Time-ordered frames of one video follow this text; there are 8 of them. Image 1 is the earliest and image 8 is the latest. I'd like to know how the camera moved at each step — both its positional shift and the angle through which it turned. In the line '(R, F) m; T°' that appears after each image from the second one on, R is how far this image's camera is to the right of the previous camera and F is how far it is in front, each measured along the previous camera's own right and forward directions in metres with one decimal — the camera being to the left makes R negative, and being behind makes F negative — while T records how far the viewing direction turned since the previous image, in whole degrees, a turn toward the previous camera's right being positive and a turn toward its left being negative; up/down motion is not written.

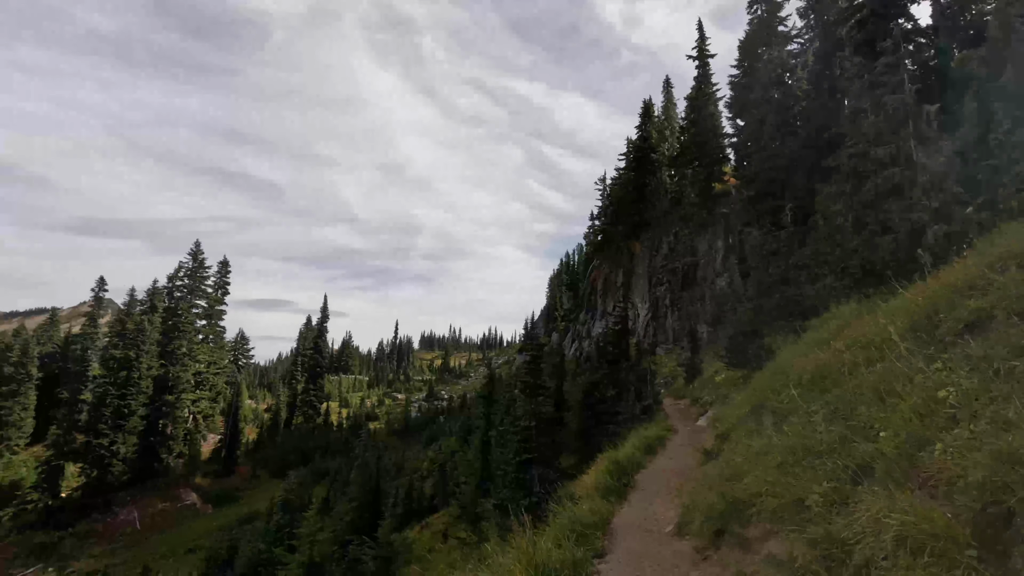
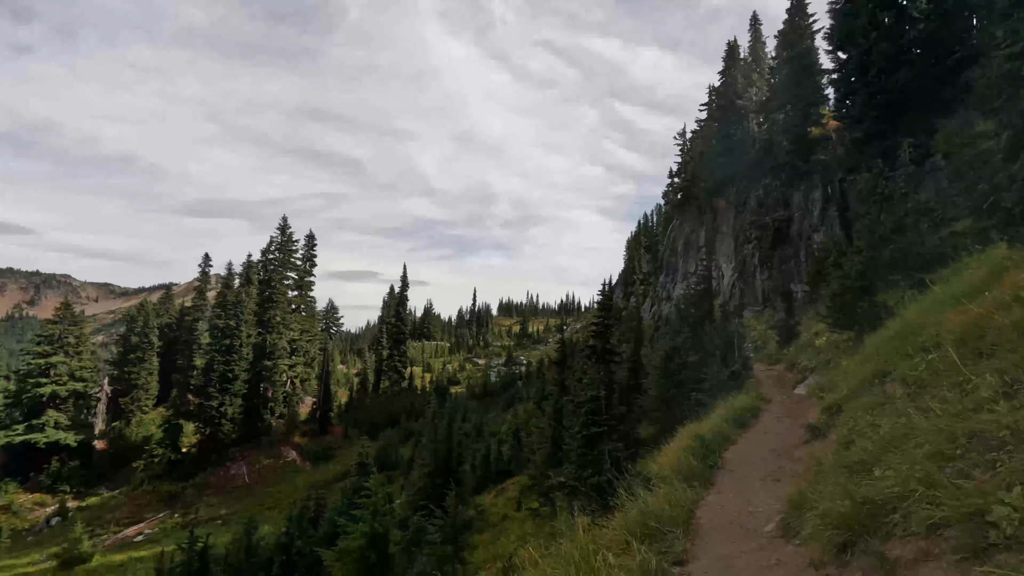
(+0.2, +1.0) m; -8°
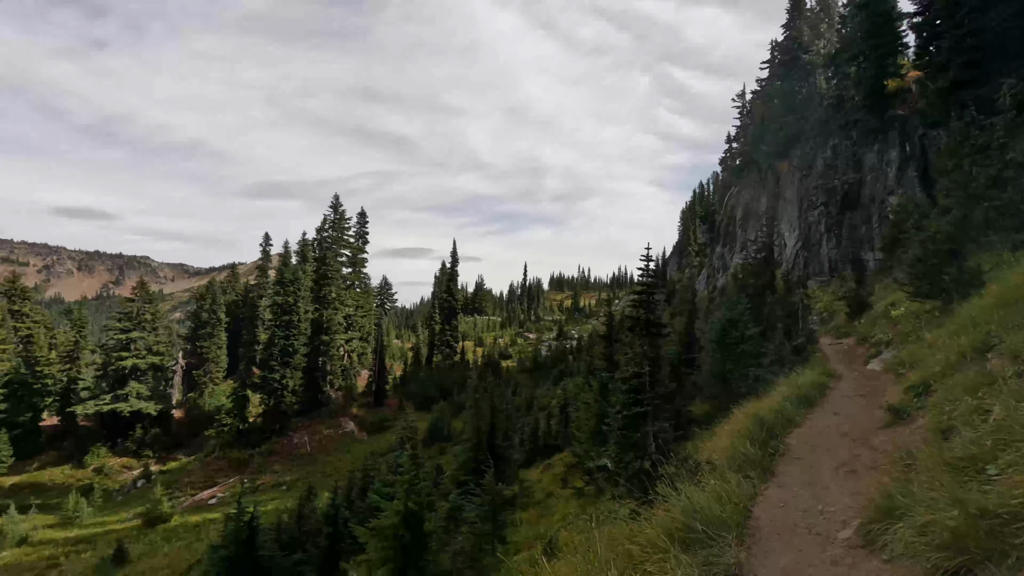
(+0.2, +0.7) m; -6°
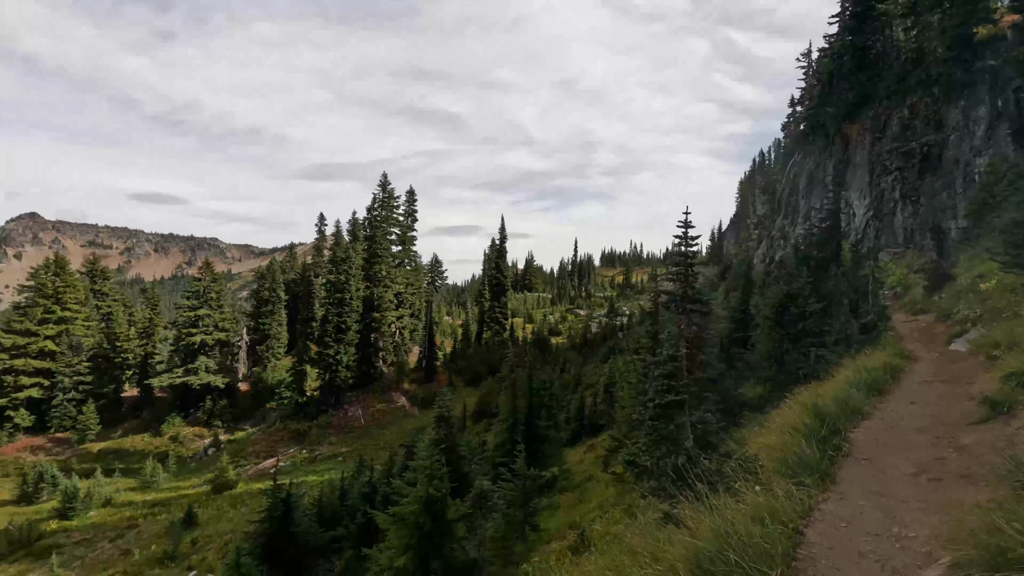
(+0.4, +0.7) m; -5°
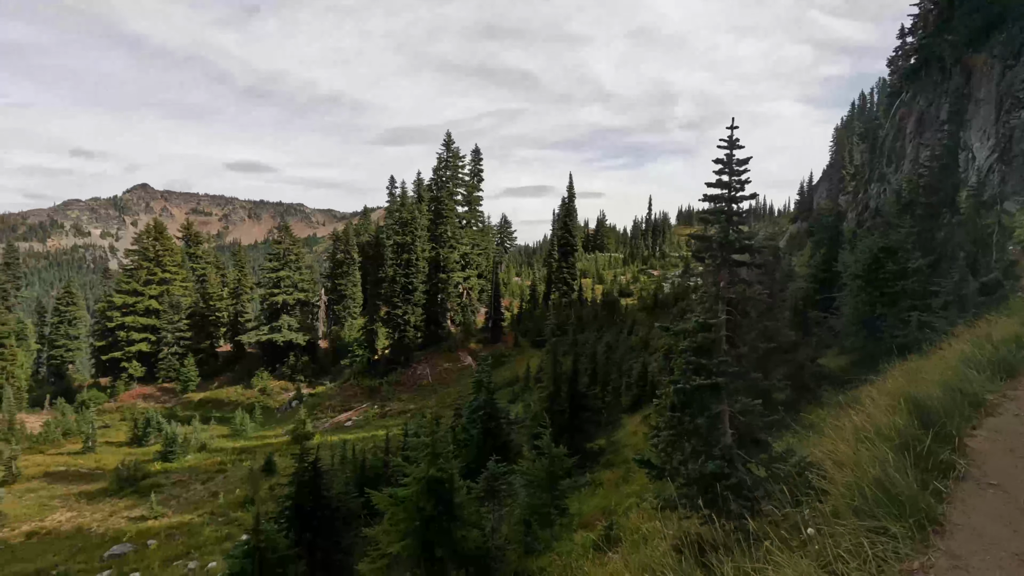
(+0.8, +1.4) m; -8°
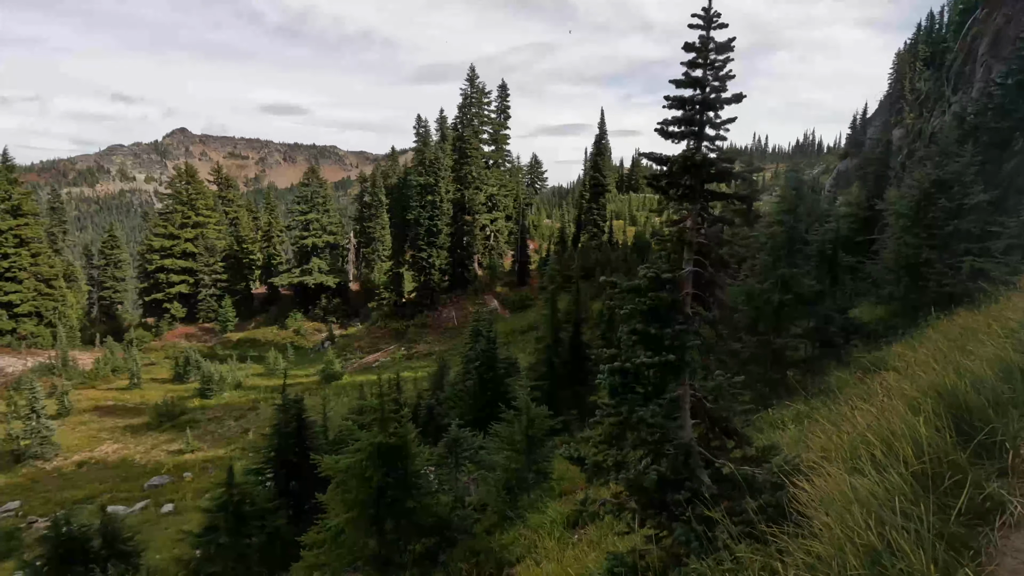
(+0.9, +1.1) m; -4°
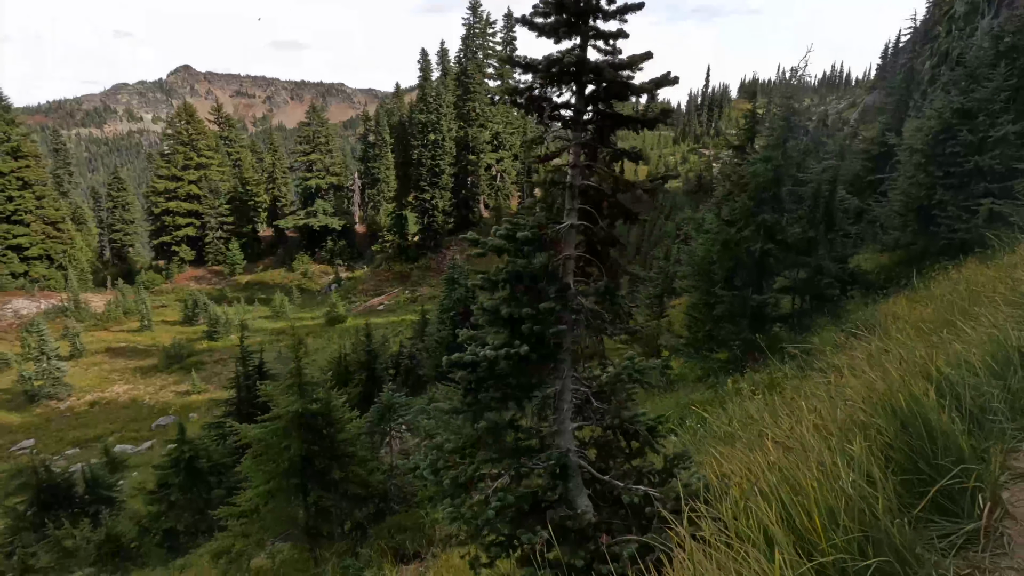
(+0.9, +0.9) m; -1°
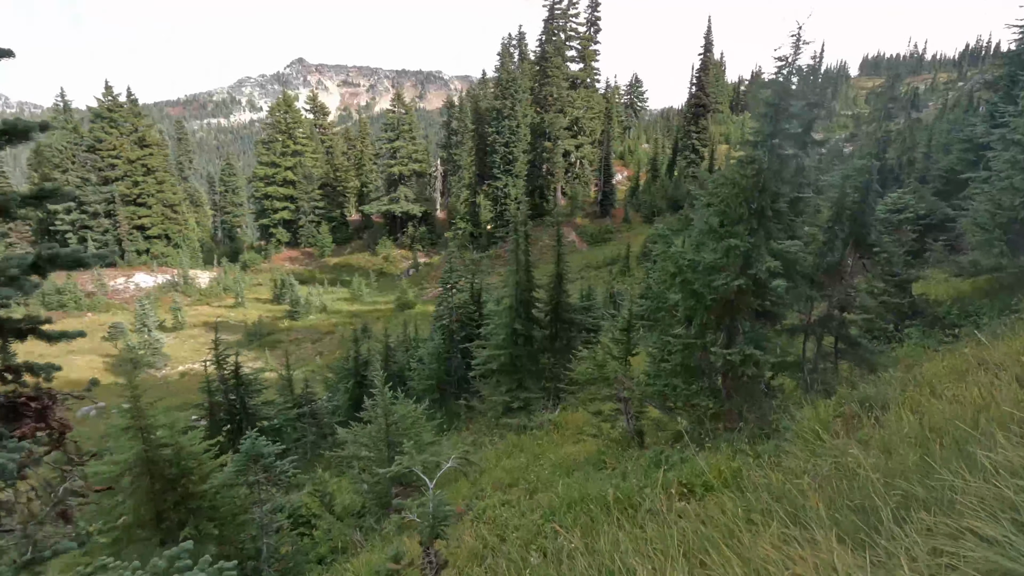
(+1.9, +1.5) m; -9°
